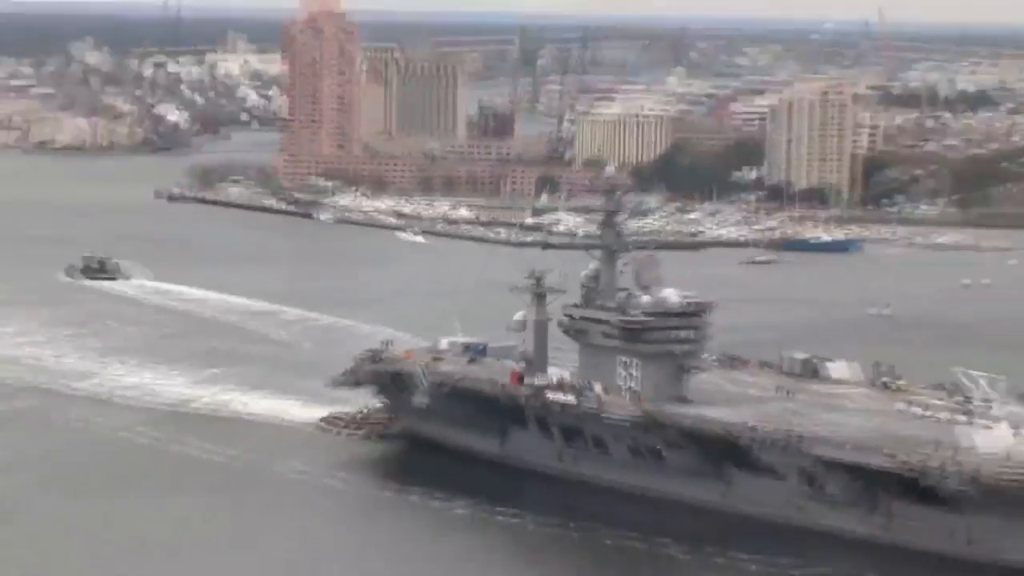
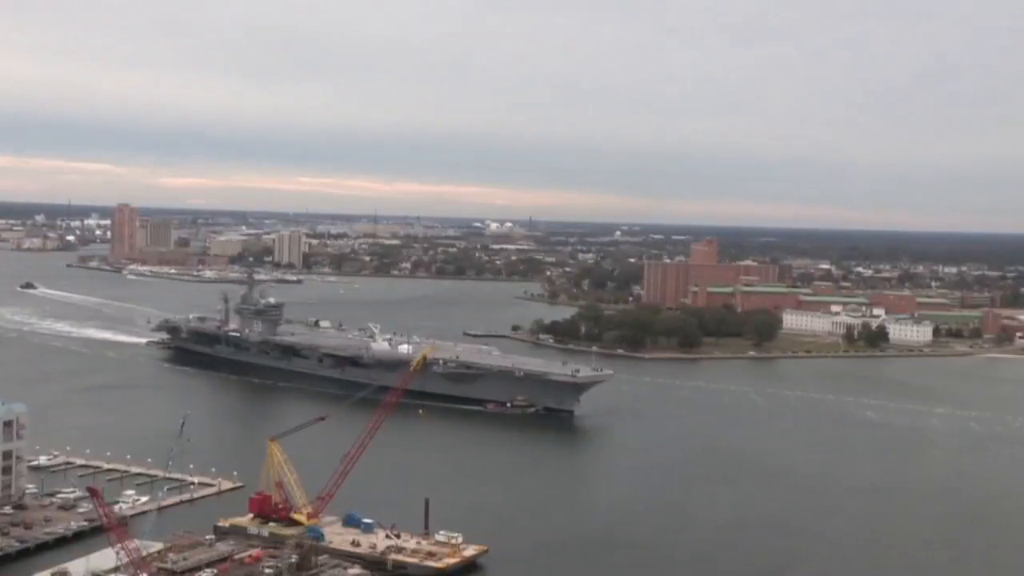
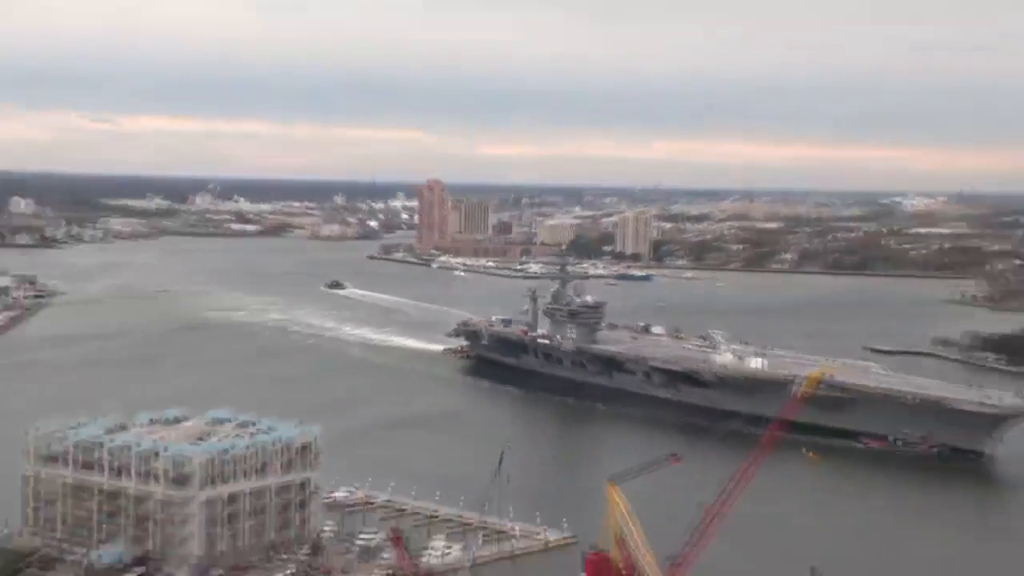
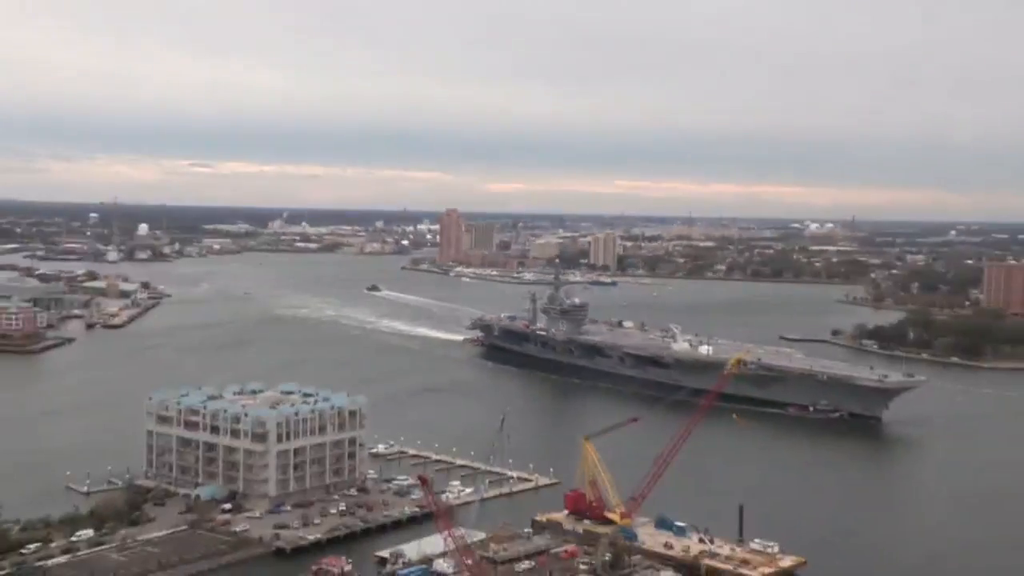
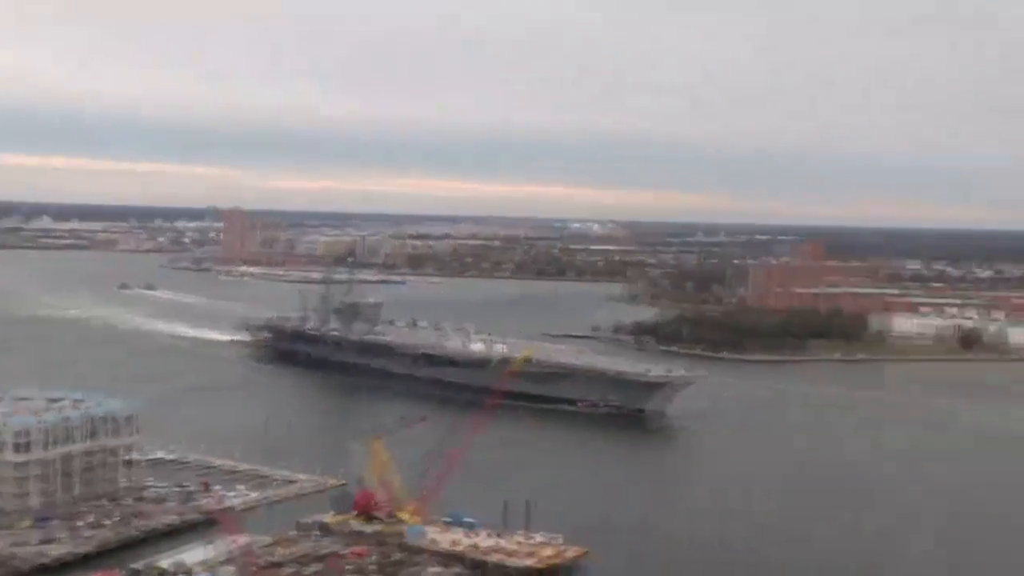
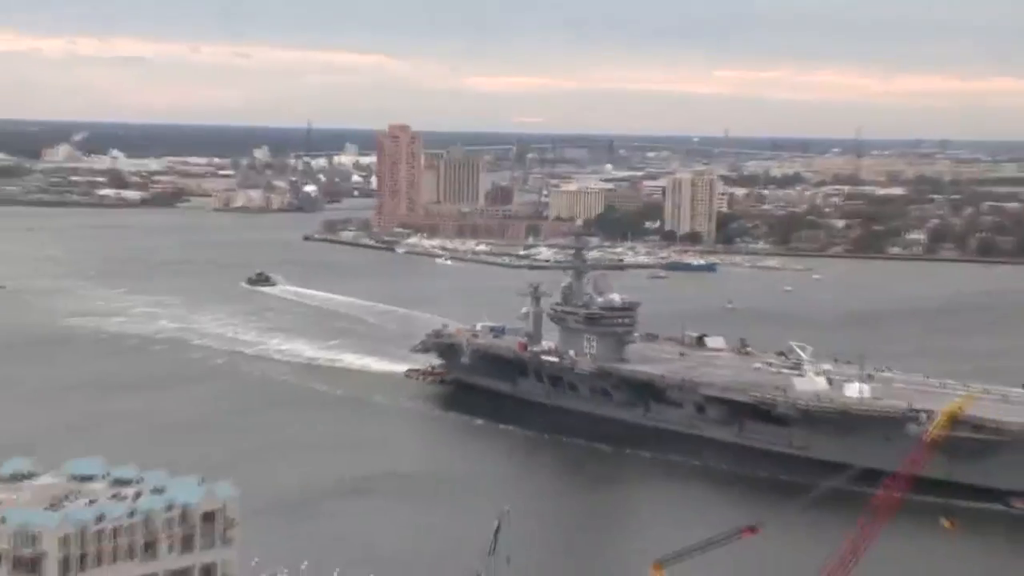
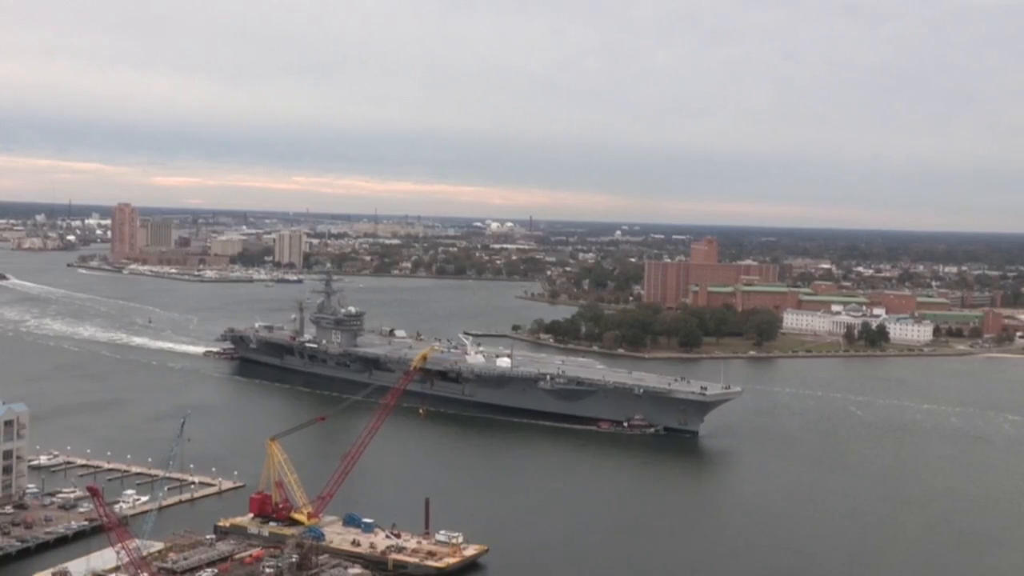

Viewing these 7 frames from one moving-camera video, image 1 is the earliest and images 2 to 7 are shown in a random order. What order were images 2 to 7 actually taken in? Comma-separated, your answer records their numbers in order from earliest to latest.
6, 3, 4, 5, 2, 7
